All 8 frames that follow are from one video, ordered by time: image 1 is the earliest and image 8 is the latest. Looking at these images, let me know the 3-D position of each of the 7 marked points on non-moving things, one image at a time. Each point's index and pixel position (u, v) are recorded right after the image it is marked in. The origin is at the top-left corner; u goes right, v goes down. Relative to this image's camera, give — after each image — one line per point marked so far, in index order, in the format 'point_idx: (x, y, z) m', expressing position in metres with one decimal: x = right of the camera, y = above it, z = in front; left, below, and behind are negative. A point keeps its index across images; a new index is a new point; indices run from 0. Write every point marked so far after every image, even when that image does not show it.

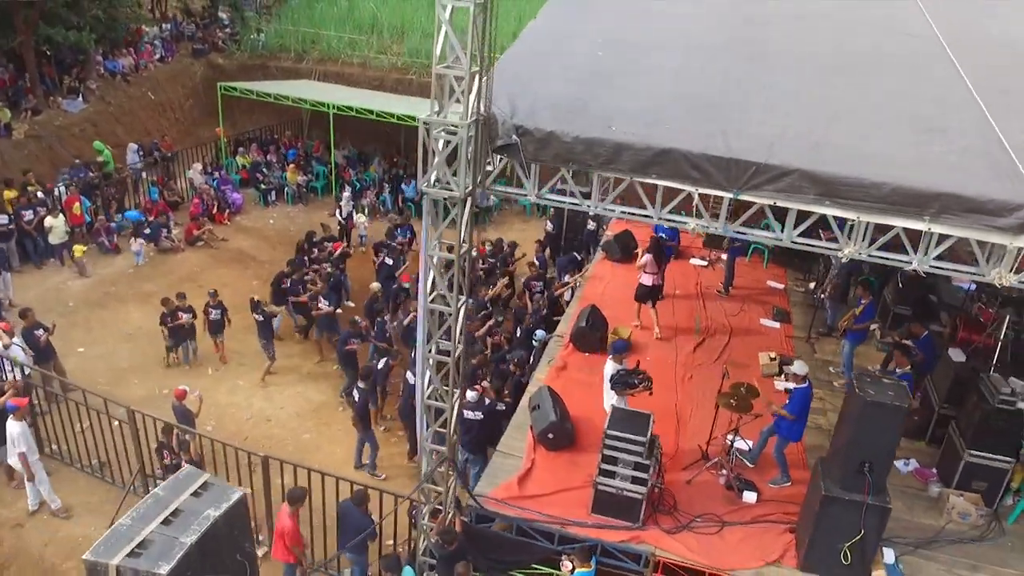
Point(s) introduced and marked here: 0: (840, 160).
0: (+2.2, +0.8, +4.8) m
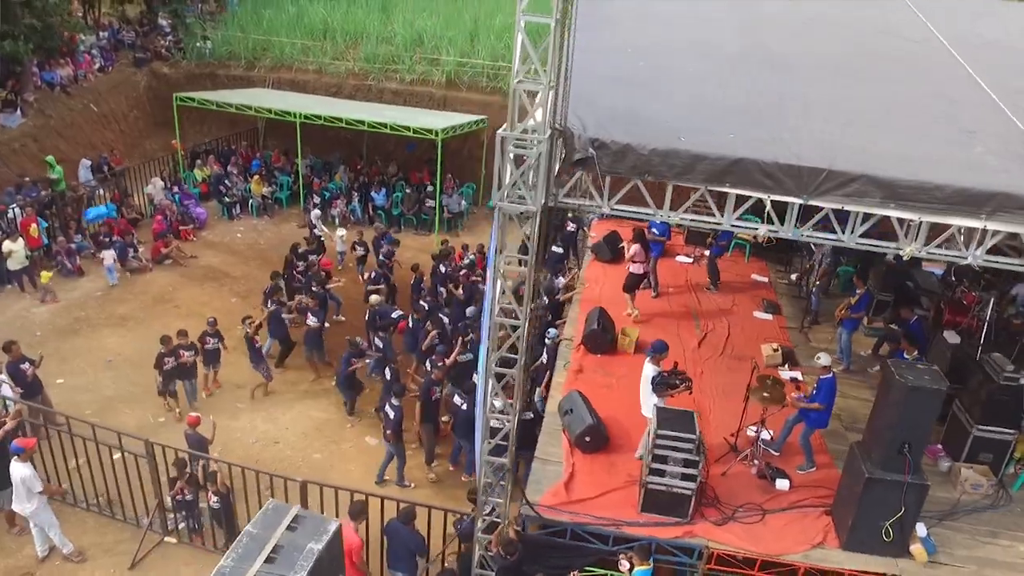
0: (+2.7, +0.8, +5.2) m
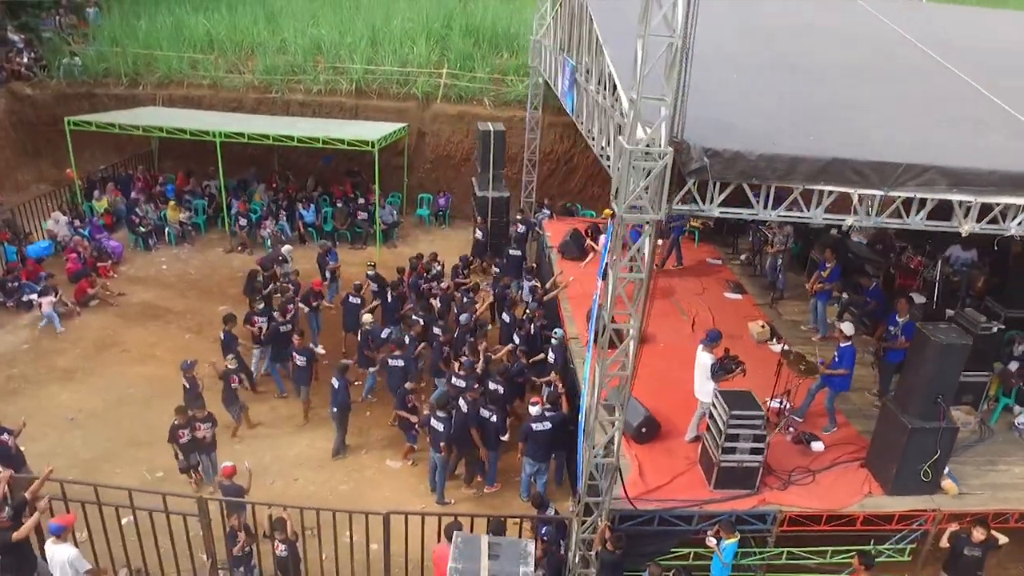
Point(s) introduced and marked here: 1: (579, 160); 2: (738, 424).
0: (+3.6, +1.1, +6.0) m
1: (+1.5, +2.9, +17.2) m
2: (+2.1, -1.3, +7.2) m
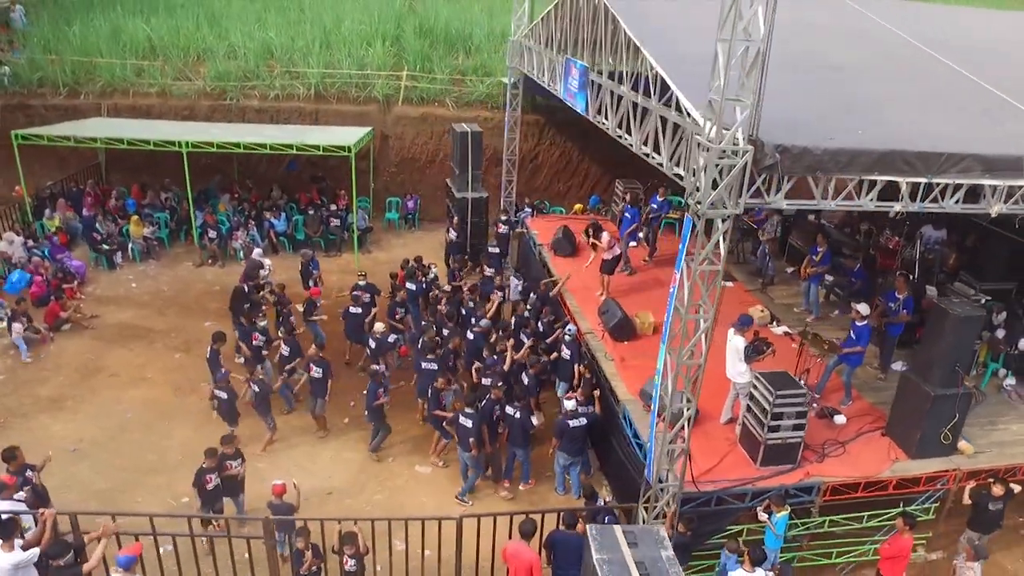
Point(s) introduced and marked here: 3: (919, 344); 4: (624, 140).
0: (+4.1, +1.3, +6.6) m
1: (+0.7, +3.0, +17.5) m
2: (+2.7, -1.2, +7.6) m
3: (+4.3, -0.6, +8.0) m
4: (+1.3, +1.6, +8.2) m
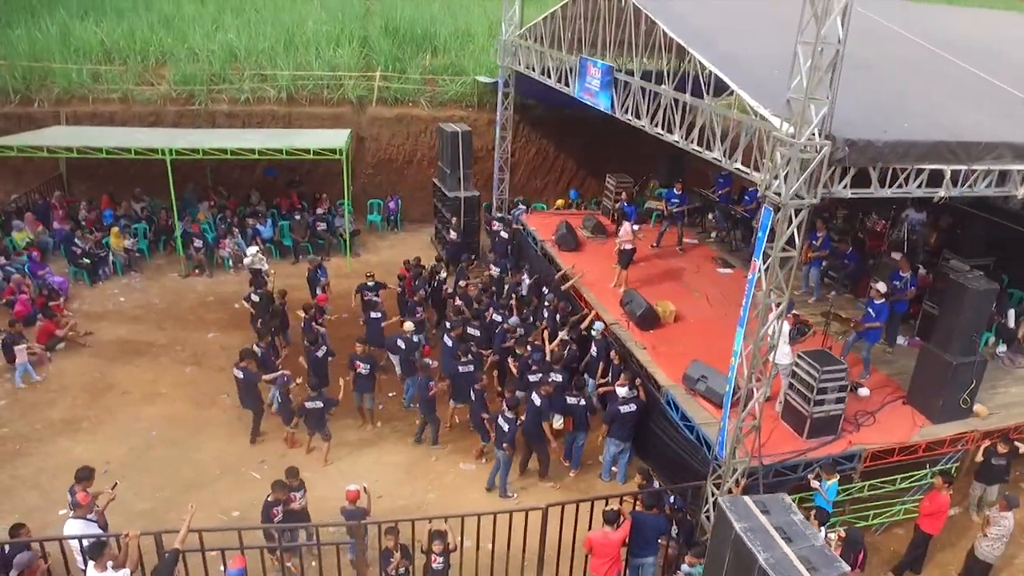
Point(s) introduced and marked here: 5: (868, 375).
0: (+4.8, +1.5, +7.2) m
1: (+0.2, +3.1, +17.7) m
2: (+3.4, -1.0, +8.2) m
3: (+4.9, -0.4, +8.7) m
4: (+1.8, +1.7, +8.6) m
5: (+4.6, -1.1, +9.7) m
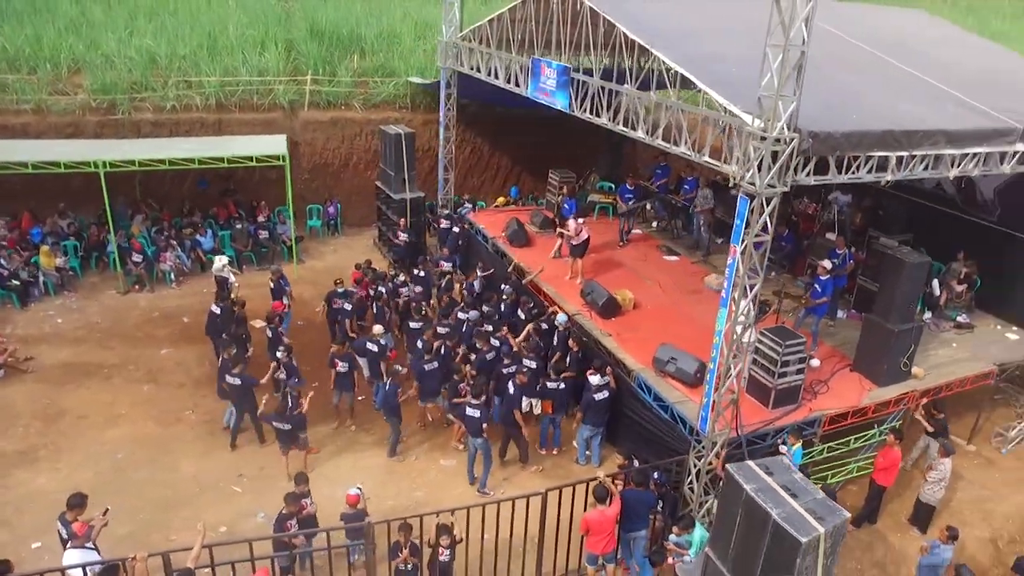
0: (+4.6, +1.8, +8.1) m
1: (-1.3, +3.2, +17.9) m
2: (+3.2, -0.8, +8.8) m
3: (+4.7, 0.0, +9.5) m
4: (+1.4, +1.9, +9.0) m
5: (+4.2, -0.8, +10.4) m
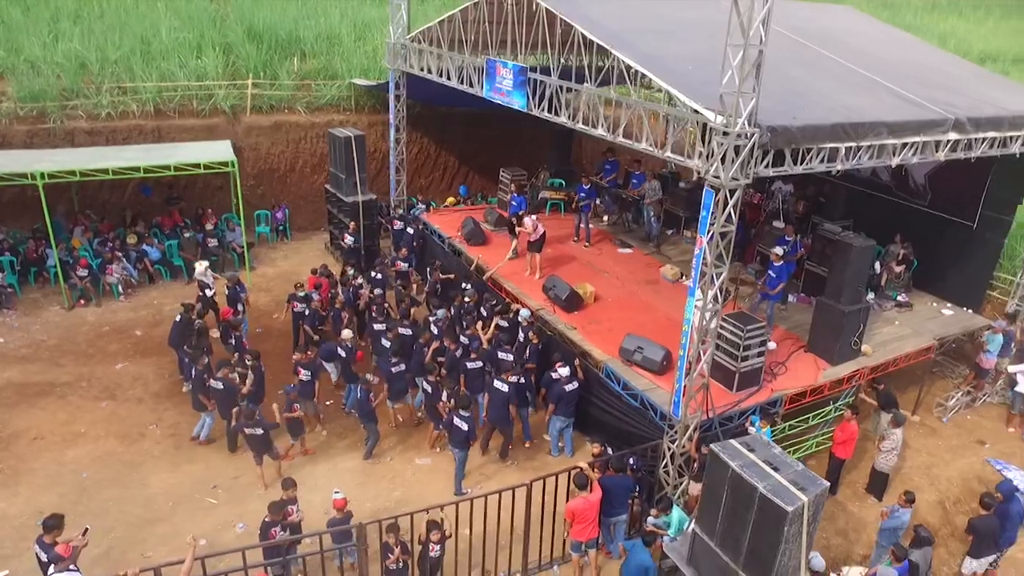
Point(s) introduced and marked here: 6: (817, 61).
0: (+4.2, +2.0, +8.6) m
1: (-2.6, +3.2, +17.9) m
2: (+2.9, -0.6, +9.2) m
3: (+4.2, +0.2, +10.1) m
4: (+1.0, +1.9, +9.3) m
5: (+3.8, -0.6, +10.9) m
6: (+3.9, +3.0, +9.9) m
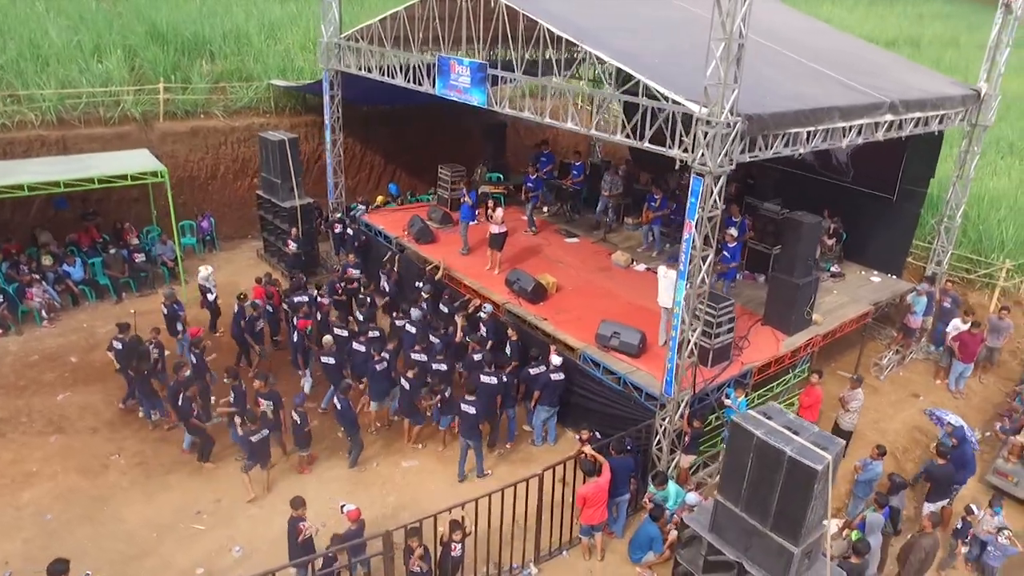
0: (+3.9, +2.4, +9.3) m
1: (-4.2, +3.0, +17.5) m
2: (+2.7, -0.3, +9.7) m
3: (+3.9, +0.5, +10.7) m
4: (+0.6, +2.1, +9.5) m
5: (+3.3, -0.3, +11.6) m
6: (+3.4, +3.3, +10.5) m
